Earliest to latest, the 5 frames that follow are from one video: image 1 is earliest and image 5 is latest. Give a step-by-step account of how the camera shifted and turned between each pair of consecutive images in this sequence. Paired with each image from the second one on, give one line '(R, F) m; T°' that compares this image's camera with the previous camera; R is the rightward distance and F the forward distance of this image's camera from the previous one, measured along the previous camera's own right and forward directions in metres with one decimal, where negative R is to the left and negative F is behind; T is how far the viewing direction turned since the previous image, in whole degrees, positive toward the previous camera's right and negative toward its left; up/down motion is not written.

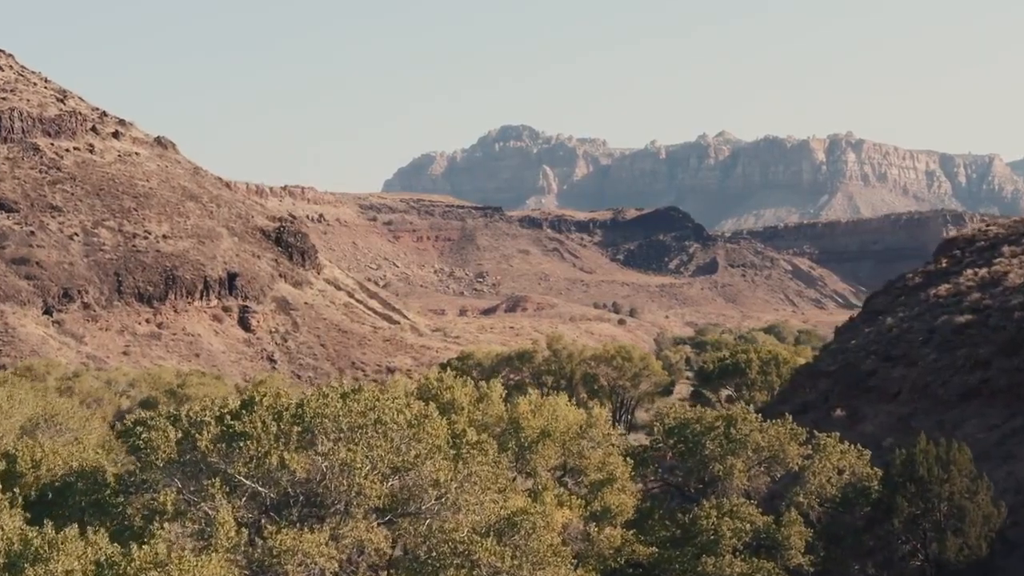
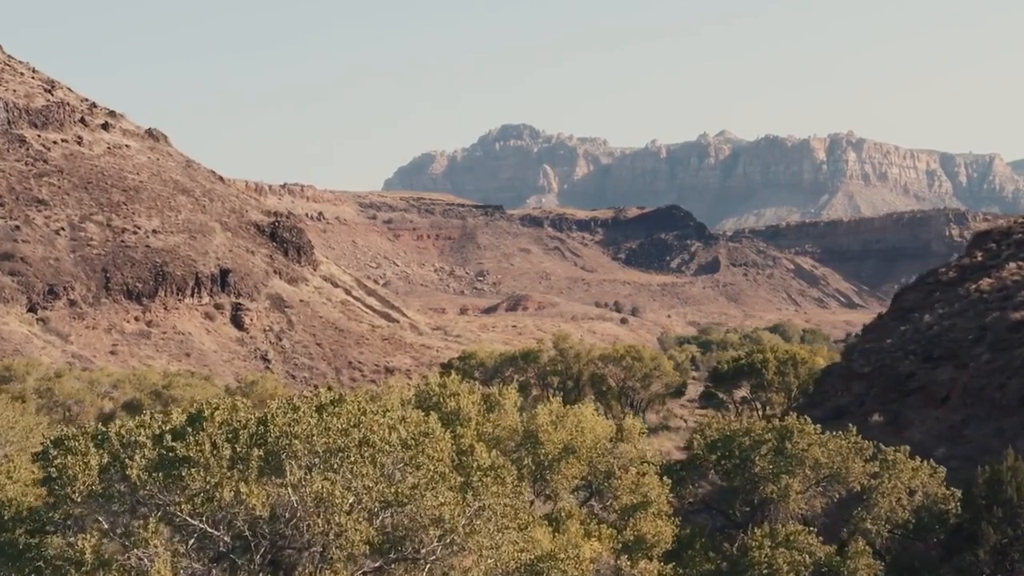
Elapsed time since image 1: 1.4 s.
(-0.2, +2.2) m; 0°
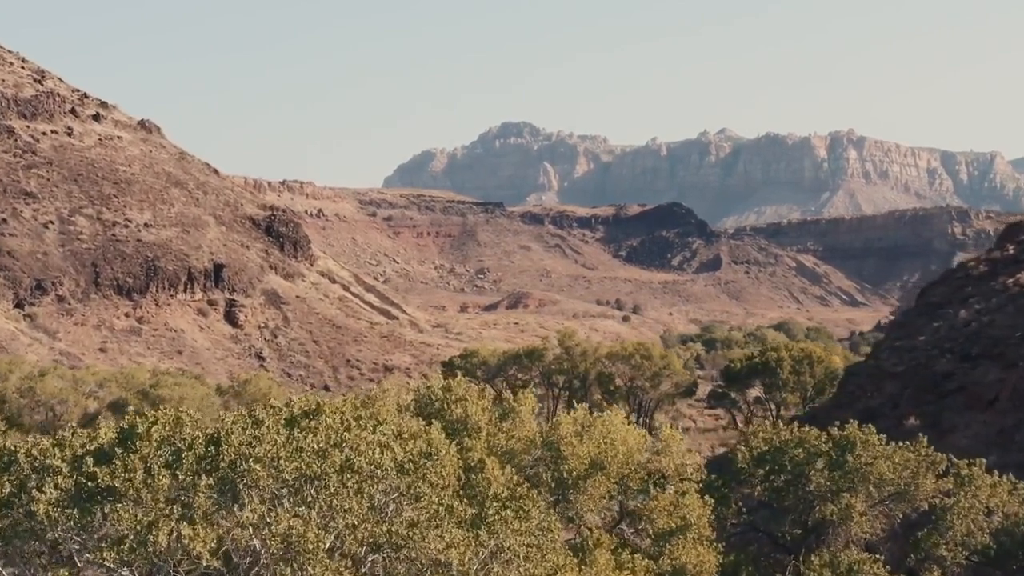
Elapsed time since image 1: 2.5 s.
(-0.2, +1.7) m; 0°
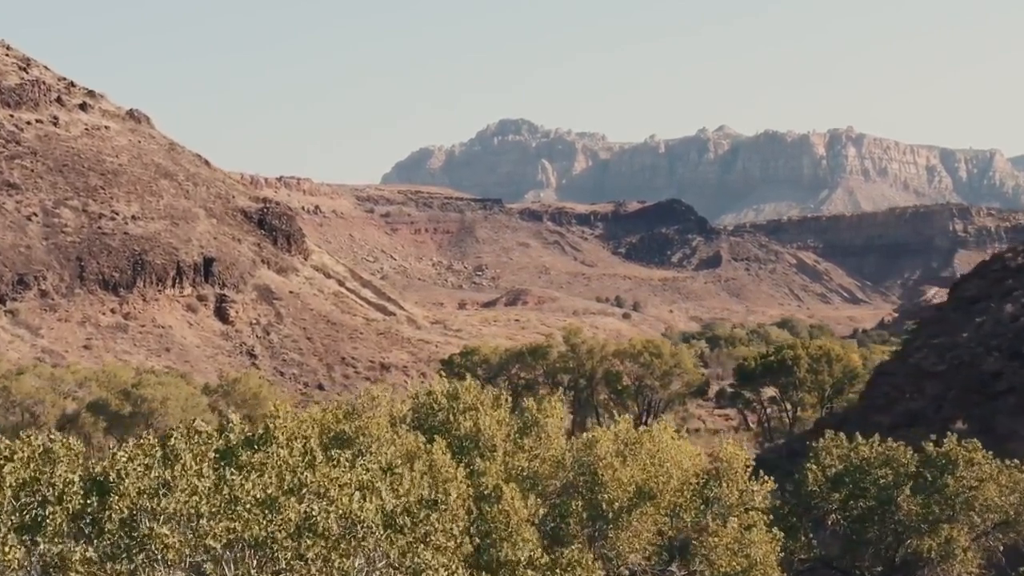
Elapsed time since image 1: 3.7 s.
(-0.2, +2.0) m; 0°
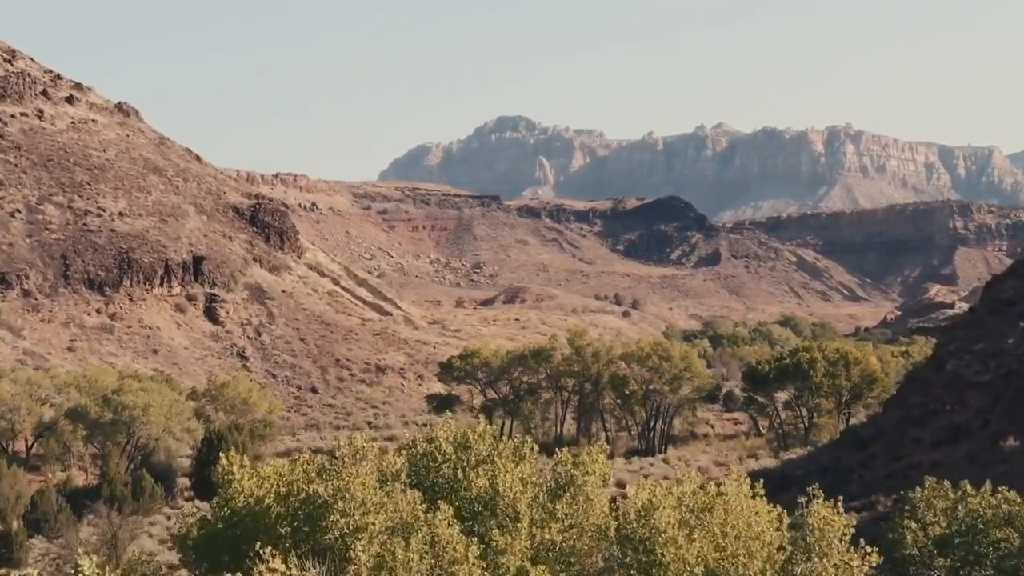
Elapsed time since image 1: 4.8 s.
(-0.2, +1.9) m; 0°
